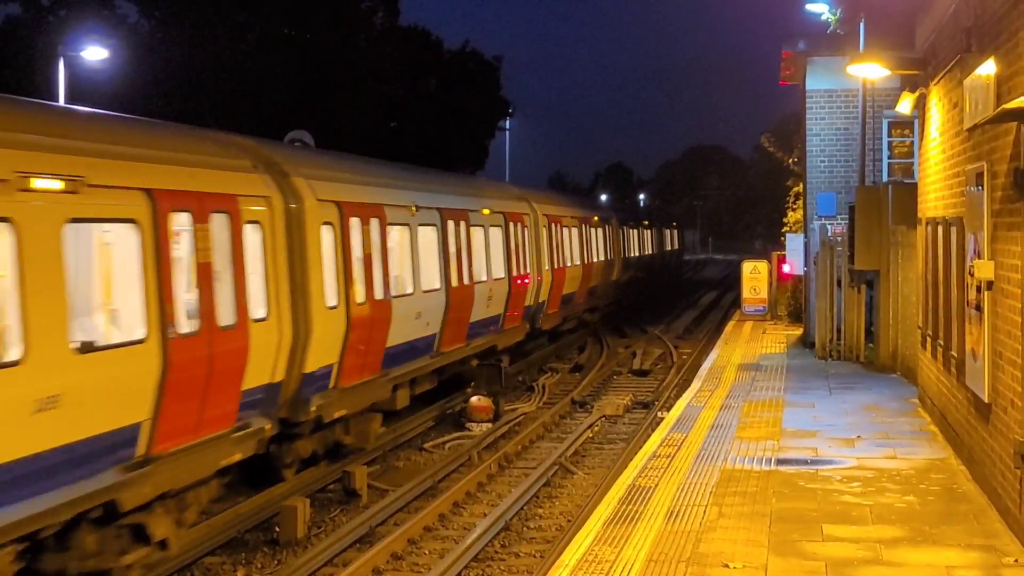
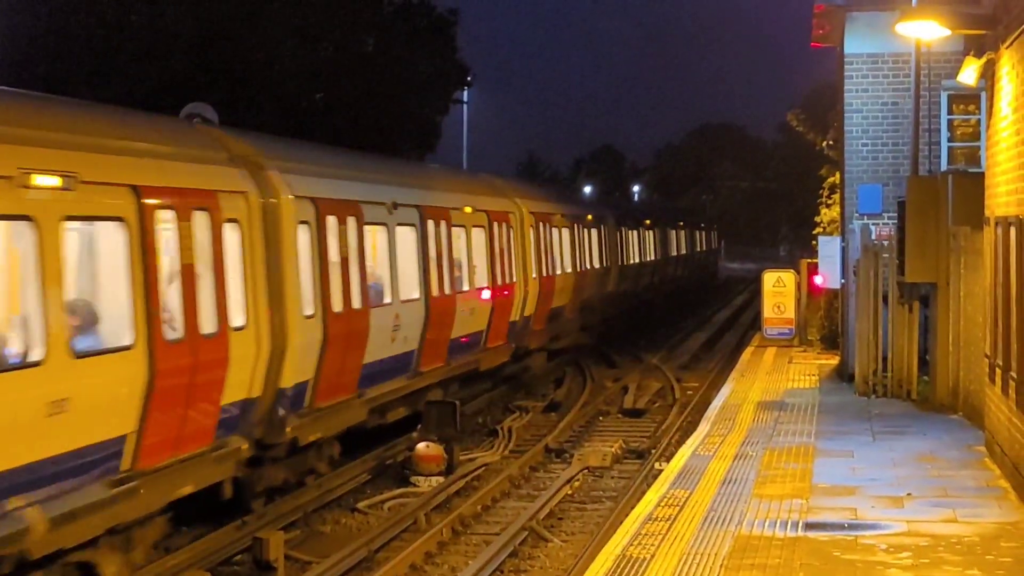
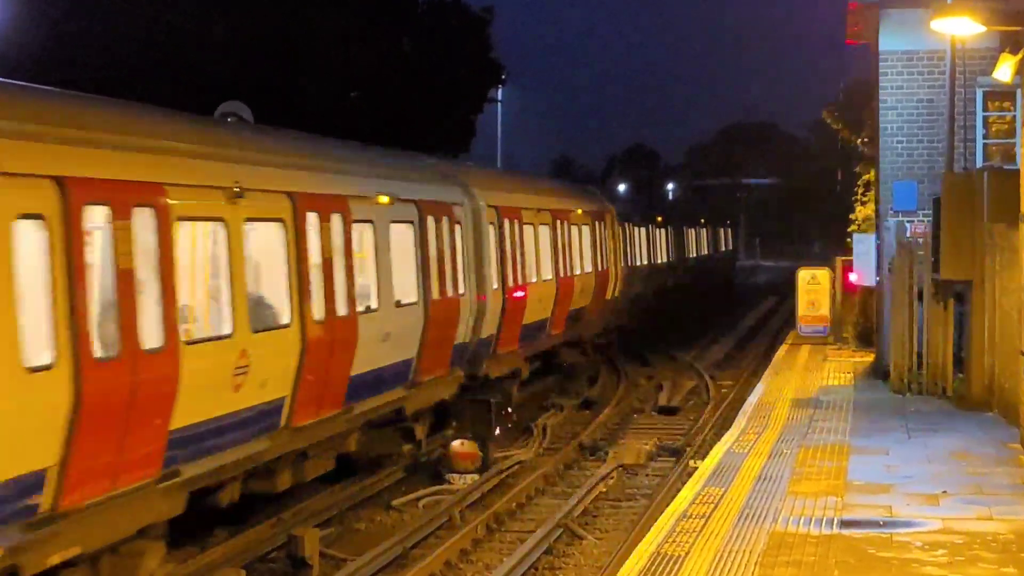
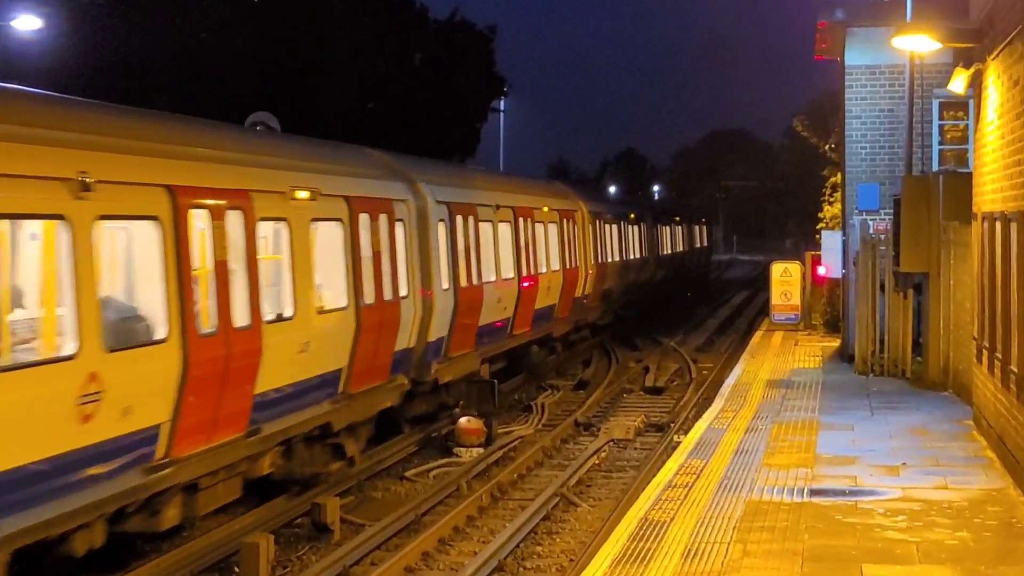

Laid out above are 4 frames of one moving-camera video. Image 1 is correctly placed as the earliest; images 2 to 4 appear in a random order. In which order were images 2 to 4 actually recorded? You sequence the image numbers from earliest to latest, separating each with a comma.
4, 3, 2
